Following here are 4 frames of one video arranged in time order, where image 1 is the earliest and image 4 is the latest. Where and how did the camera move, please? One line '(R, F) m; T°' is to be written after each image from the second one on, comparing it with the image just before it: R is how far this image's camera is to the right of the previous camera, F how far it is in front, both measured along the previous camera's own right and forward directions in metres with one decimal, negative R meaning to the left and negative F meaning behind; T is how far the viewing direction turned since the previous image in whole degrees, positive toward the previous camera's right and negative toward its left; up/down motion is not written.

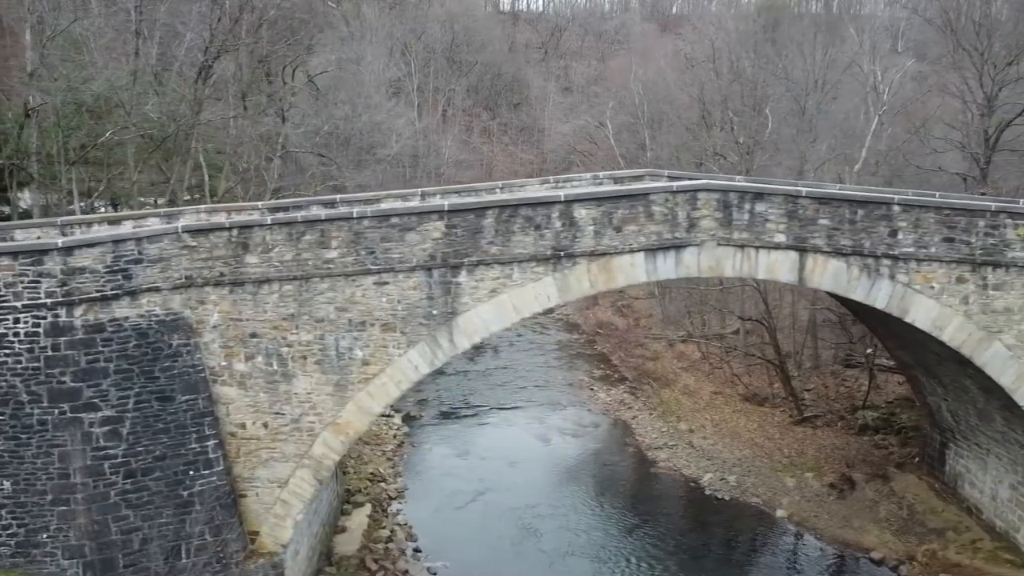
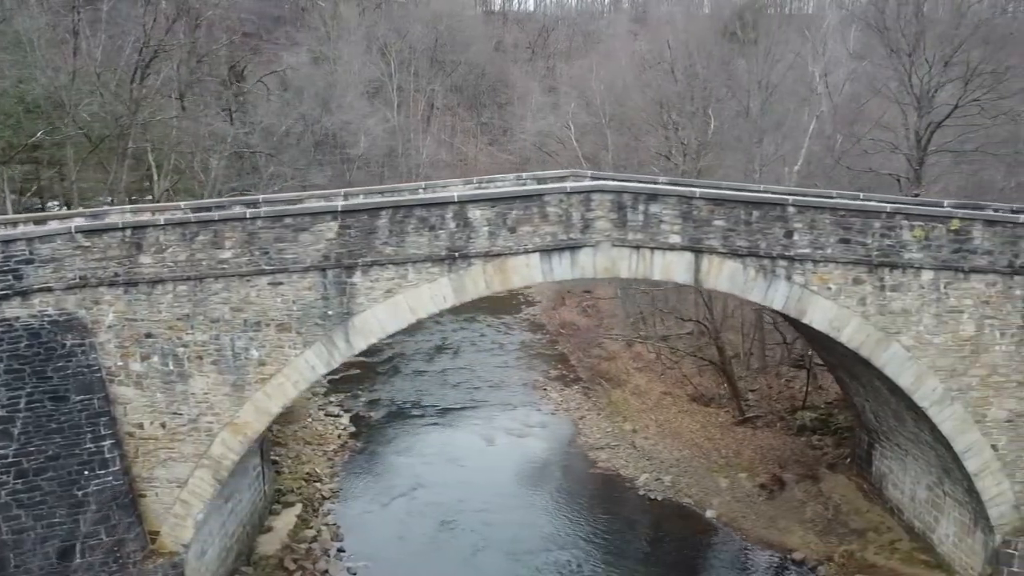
(+1.2, 0.0) m; 0°
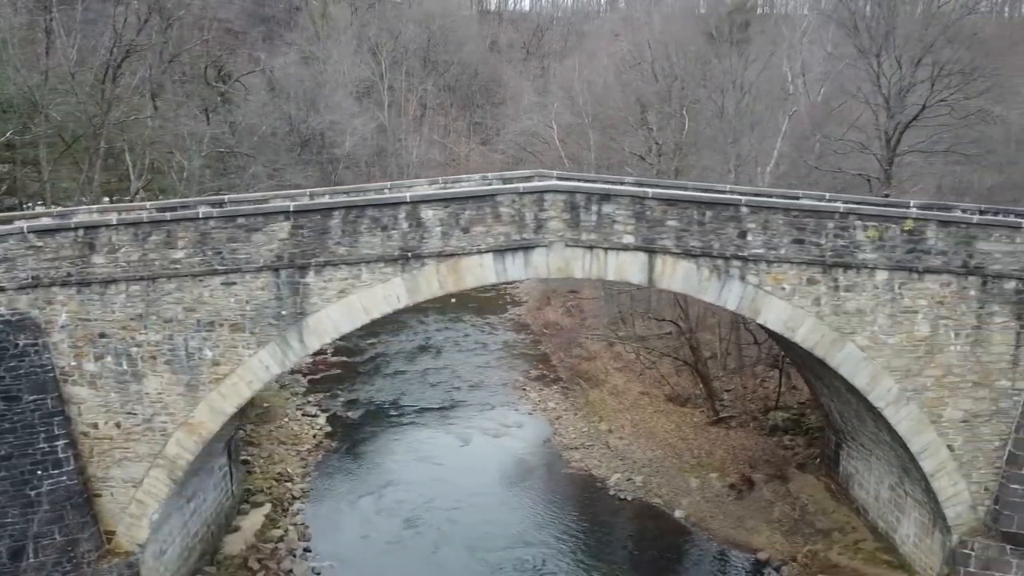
(+0.5, 0.0) m; 0°
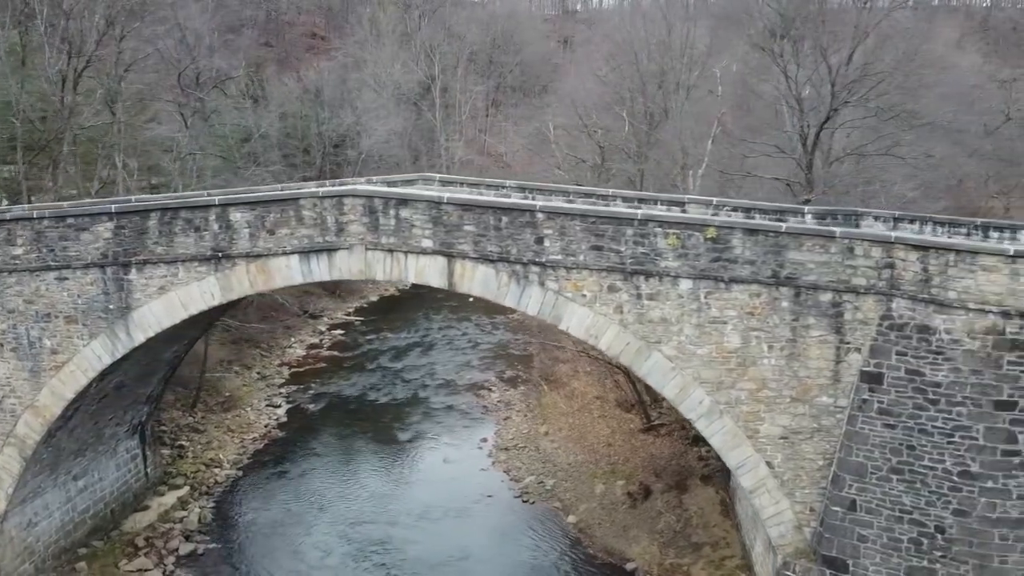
(+3.4, 0.0) m; -7°
